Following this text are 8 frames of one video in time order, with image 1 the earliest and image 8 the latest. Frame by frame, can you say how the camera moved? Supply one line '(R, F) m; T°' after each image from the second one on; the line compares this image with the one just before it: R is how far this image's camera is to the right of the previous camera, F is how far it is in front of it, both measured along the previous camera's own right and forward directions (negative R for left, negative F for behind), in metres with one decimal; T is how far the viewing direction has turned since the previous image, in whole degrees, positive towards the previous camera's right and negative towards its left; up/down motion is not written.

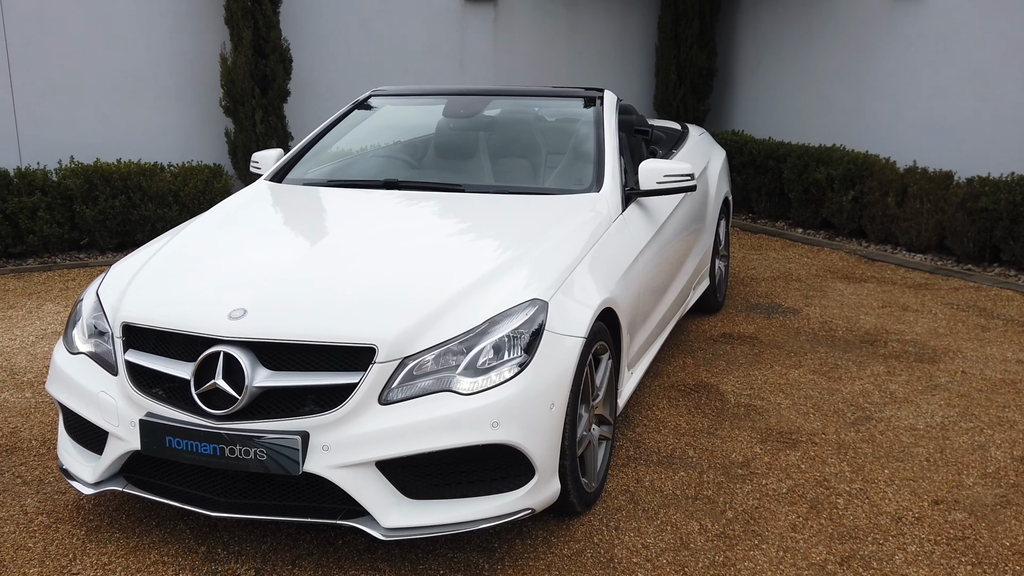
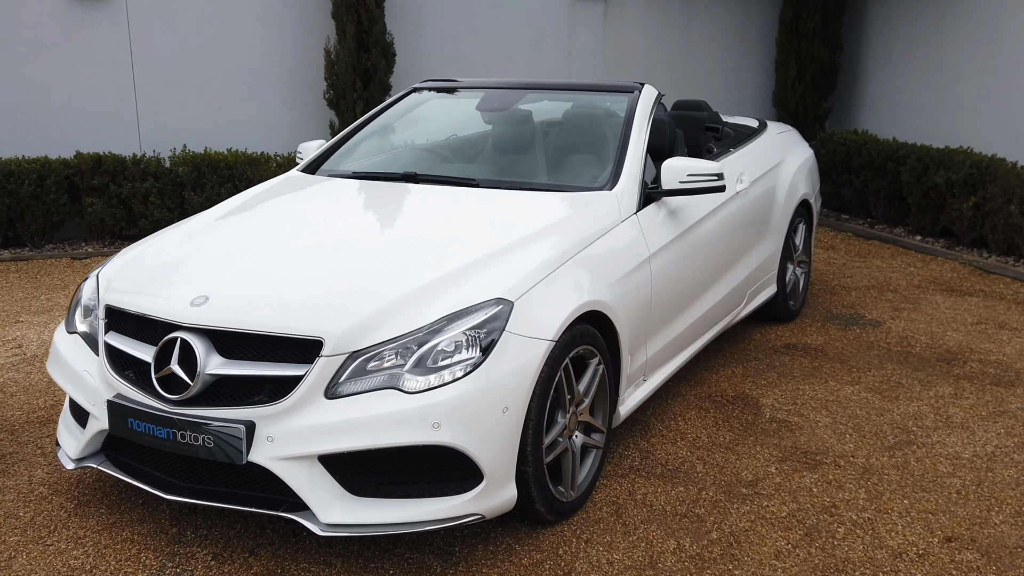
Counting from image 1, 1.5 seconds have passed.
(+0.5, +0.1) m; -9°
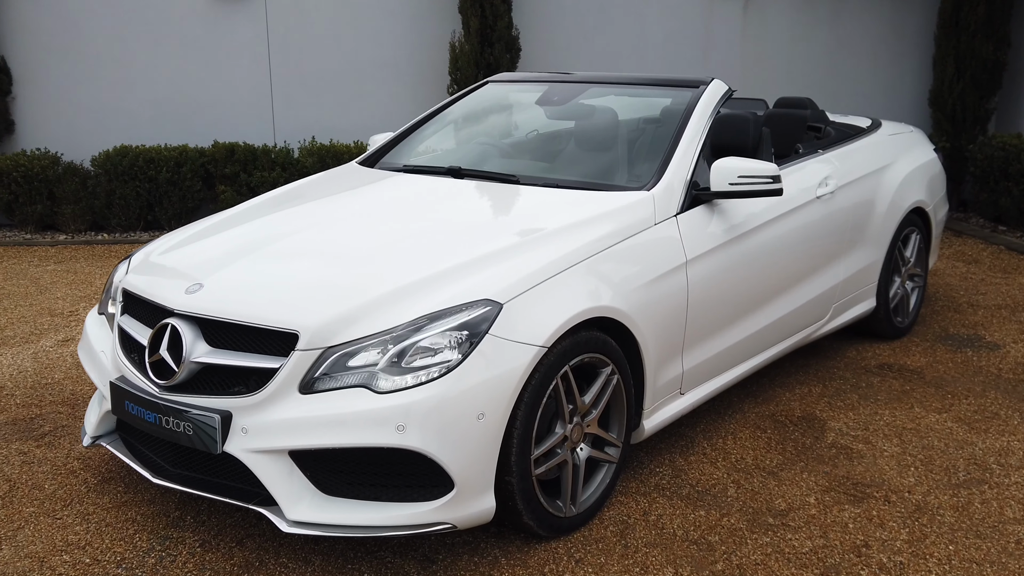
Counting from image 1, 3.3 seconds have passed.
(+0.4, +0.2) m; -10°
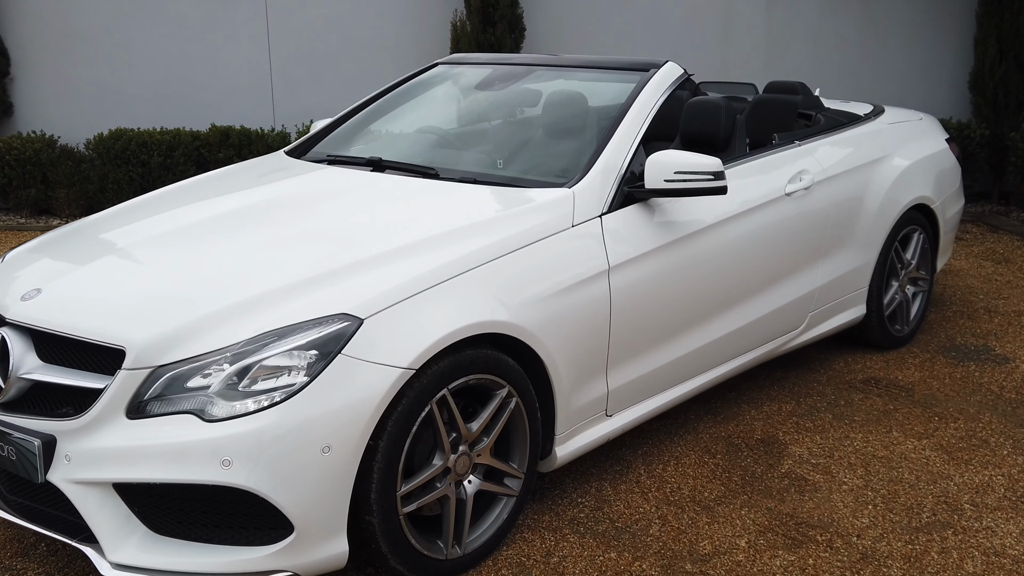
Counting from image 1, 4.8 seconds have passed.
(+0.4, +0.3) m; -4°
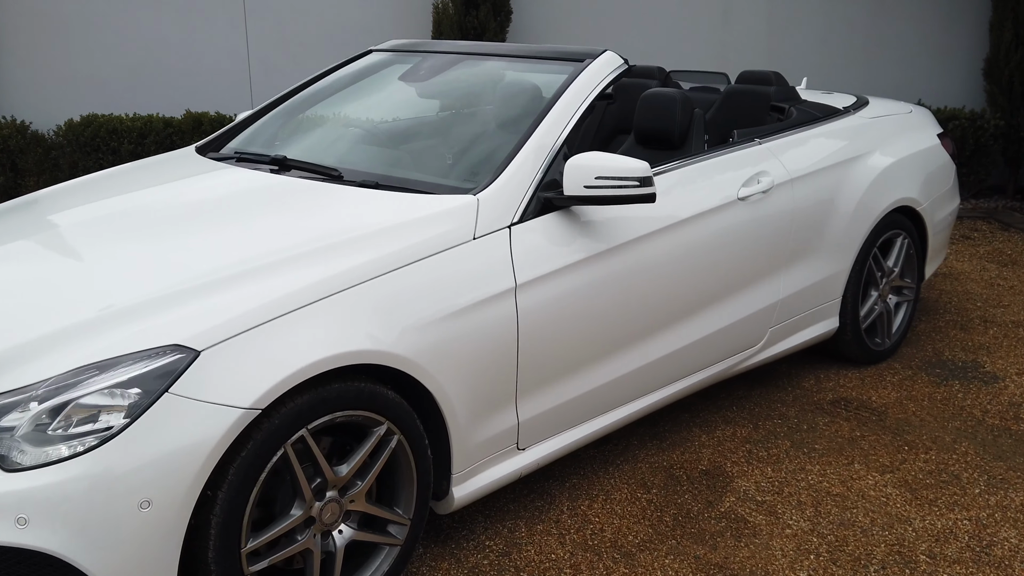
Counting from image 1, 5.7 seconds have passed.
(+0.3, +0.3) m; -2°
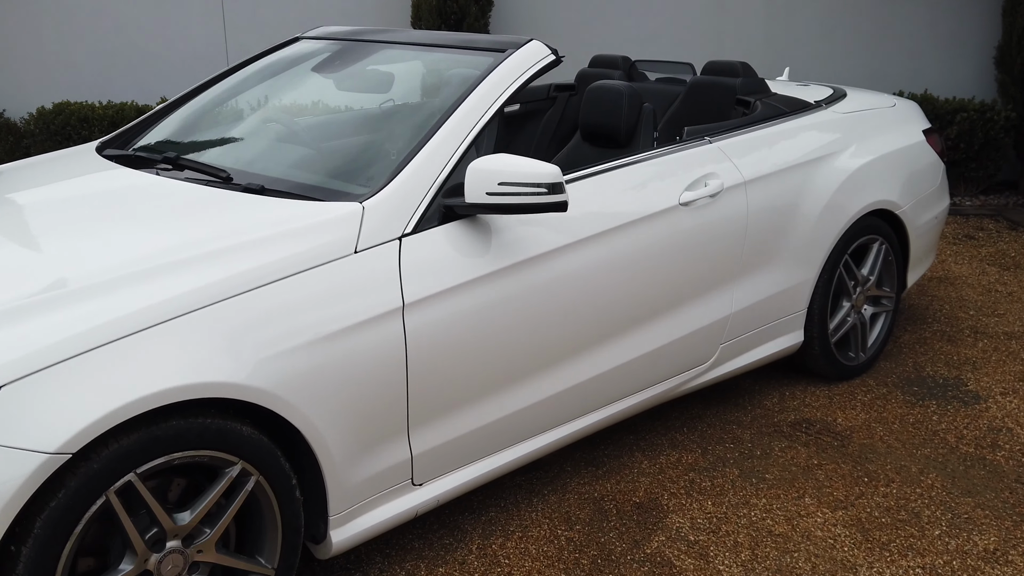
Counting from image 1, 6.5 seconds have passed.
(+0.3, +0.3) m; -2°
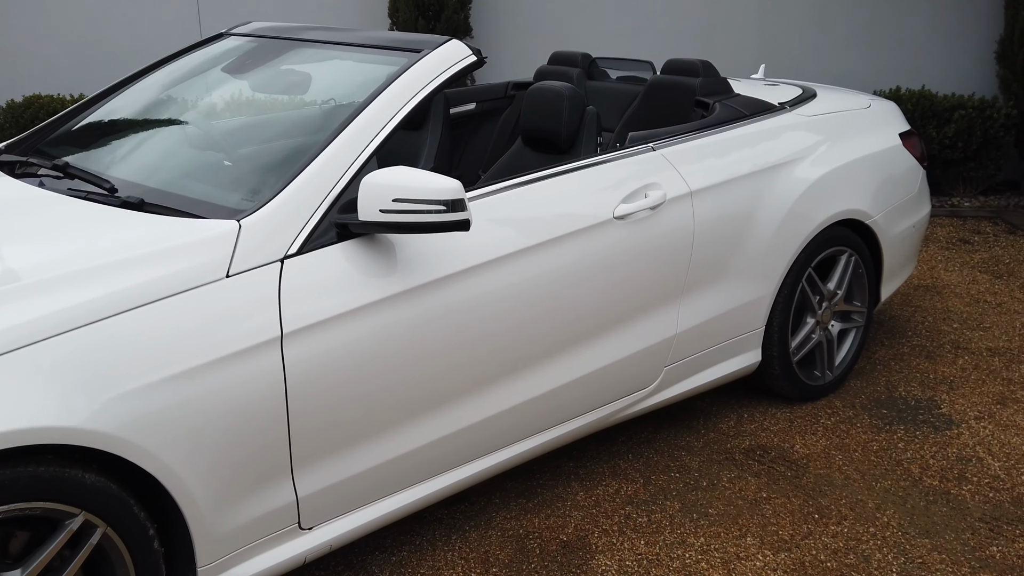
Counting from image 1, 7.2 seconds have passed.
(+0.2, +0.2) m; -1°
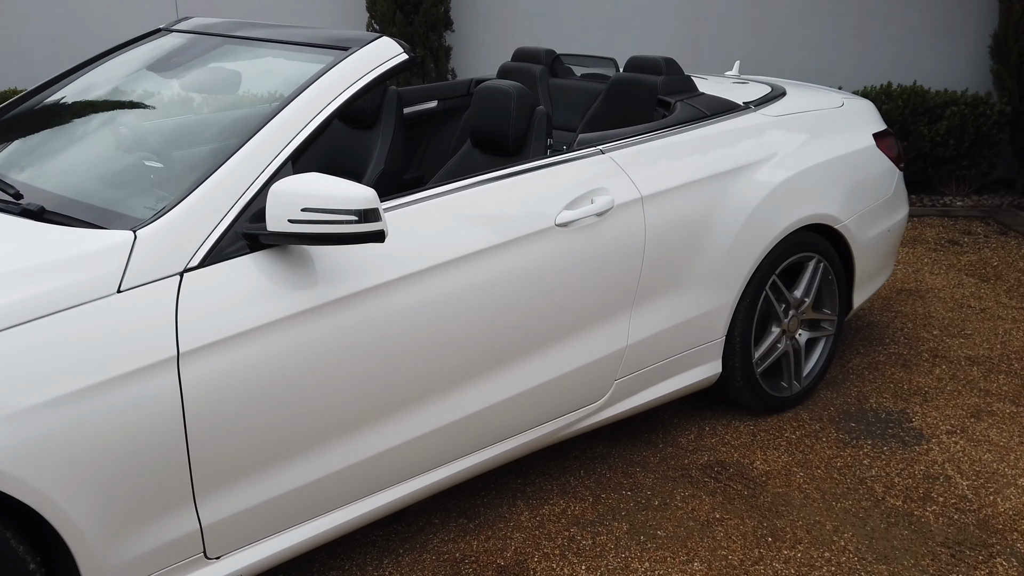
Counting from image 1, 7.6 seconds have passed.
(+0.2, +0.1) m; -1°
